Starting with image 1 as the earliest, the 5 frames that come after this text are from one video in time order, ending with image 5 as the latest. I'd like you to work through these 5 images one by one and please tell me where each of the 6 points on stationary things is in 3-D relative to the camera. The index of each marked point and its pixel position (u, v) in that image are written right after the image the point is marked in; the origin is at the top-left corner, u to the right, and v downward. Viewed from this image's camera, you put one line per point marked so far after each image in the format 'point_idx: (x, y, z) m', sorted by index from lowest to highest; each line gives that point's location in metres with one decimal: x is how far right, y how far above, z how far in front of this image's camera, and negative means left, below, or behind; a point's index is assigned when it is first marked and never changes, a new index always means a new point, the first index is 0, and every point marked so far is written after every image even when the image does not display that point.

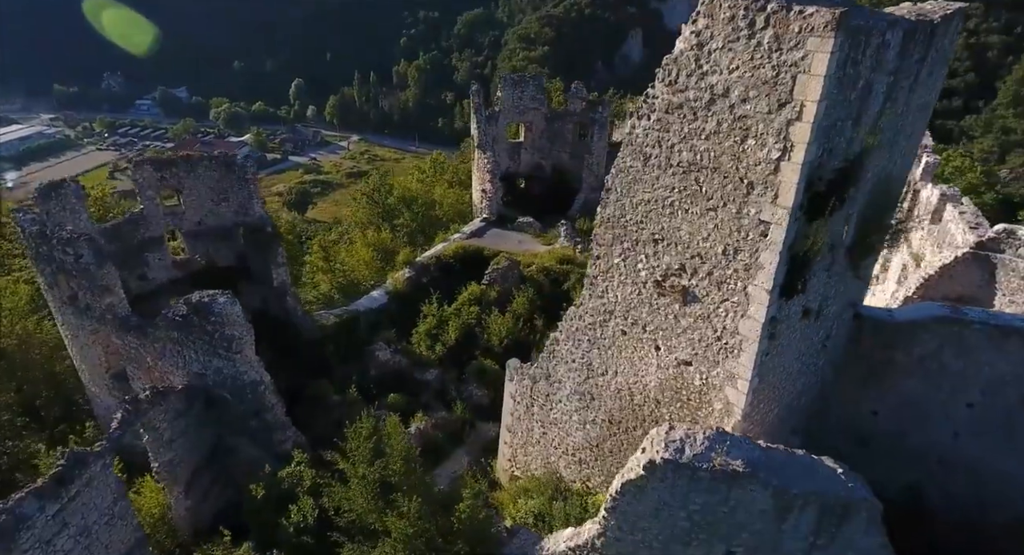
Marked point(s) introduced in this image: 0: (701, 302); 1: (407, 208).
0: (+1.5, -0.2, +4.2) m
1: (-3.3, +2.2, +17.1) m
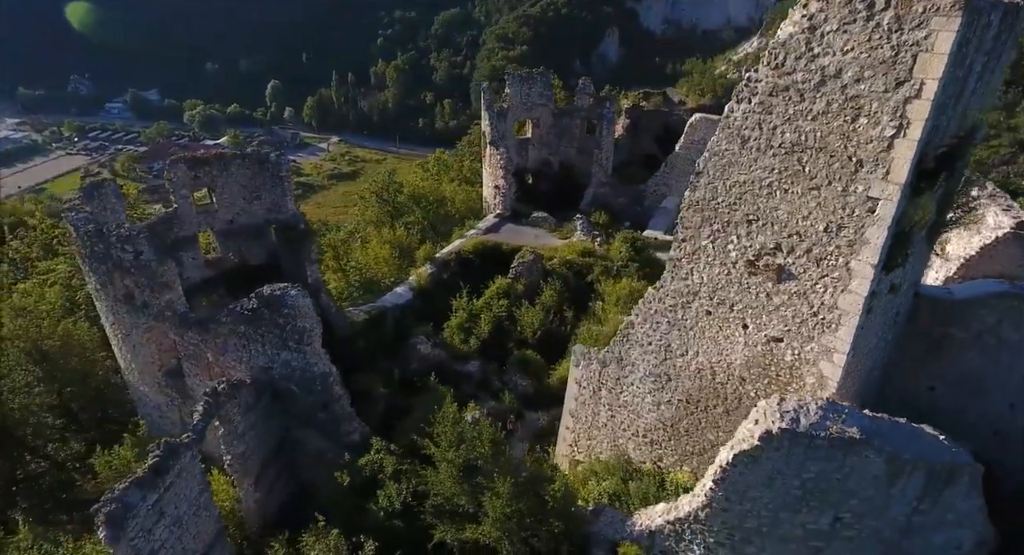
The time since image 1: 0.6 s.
0: (+2.3, 0.0, +4.3) m
1: (-3.0, +2.3, +17.1) m
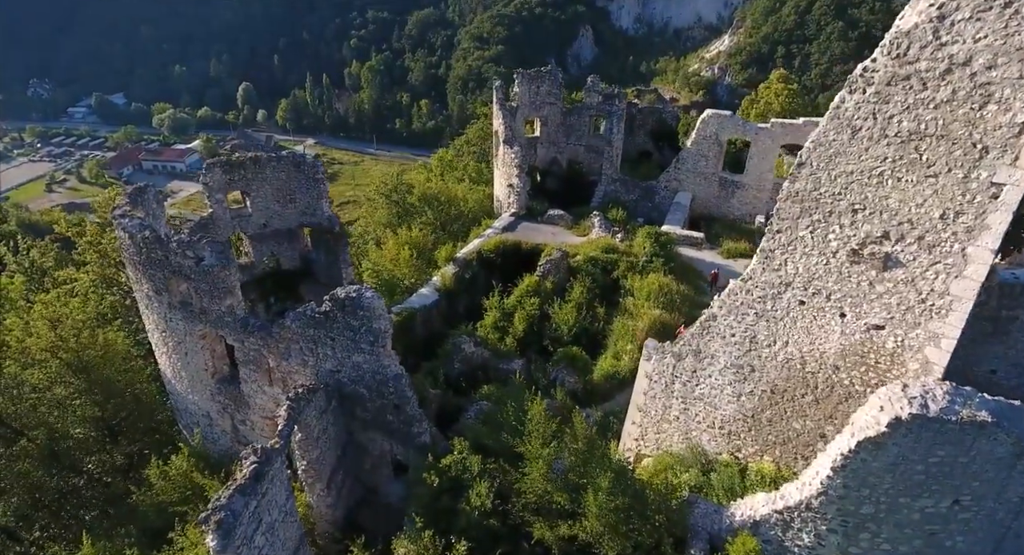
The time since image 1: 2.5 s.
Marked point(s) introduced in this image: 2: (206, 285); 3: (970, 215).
0: (+3.3, +0.1, +4.4) m
1: (-2.6, +2.3, +16.9) m
2: (-3.8, -0.1, +6.7) m
3: (+3.4, +0.5, +4.0) m
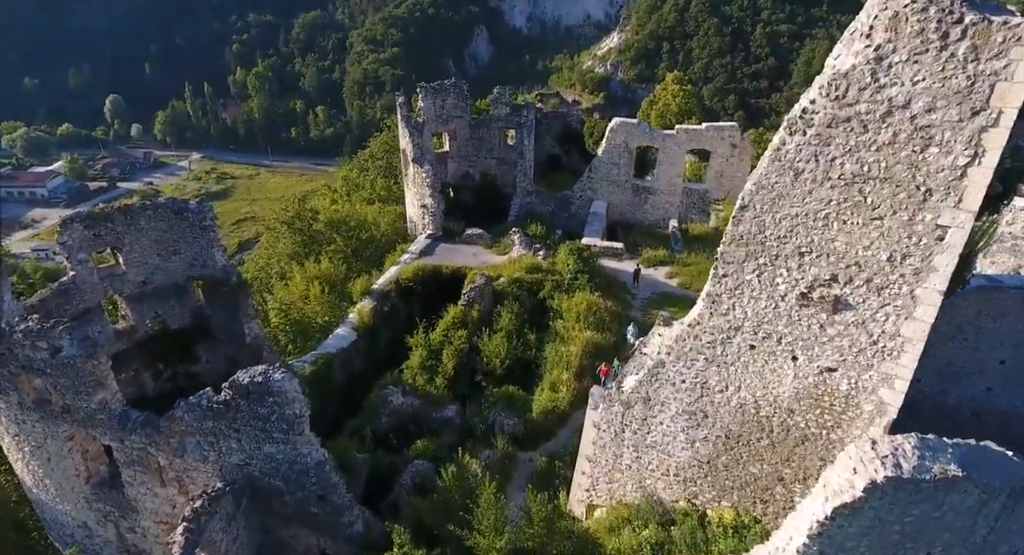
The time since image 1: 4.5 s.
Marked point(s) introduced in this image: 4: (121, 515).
0: (+2.7, -0.3, +4.3) m
1: (-5.2, +1.3, +15.7) m
2: (-4.5, -1.0, +5.5) m
3: (+2.9, +0.1, +3.9) m
4: (-4.6, -2.8, +6.2) m
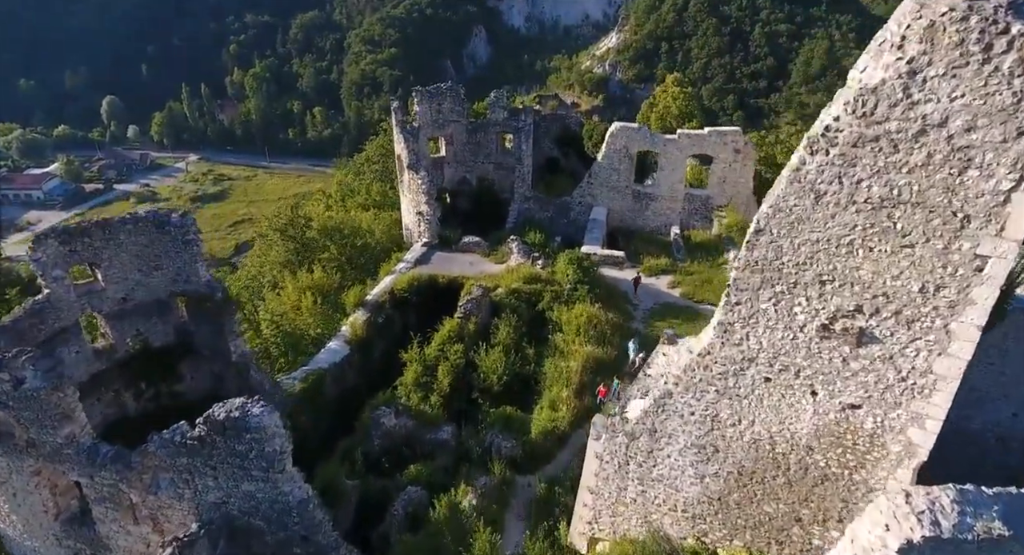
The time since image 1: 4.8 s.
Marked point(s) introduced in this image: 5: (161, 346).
0: (+2.7, -0.5, +3.9) m
1: (-5.2, +1.1, +15.3) m
2: (-4.6, -1.3, +5.1) m
3: (+2.9, -0.1, +3.5) m
4: (-4.6, -3.0, +5.8) m
5: (-5.7, -1.1, +8.6) m
